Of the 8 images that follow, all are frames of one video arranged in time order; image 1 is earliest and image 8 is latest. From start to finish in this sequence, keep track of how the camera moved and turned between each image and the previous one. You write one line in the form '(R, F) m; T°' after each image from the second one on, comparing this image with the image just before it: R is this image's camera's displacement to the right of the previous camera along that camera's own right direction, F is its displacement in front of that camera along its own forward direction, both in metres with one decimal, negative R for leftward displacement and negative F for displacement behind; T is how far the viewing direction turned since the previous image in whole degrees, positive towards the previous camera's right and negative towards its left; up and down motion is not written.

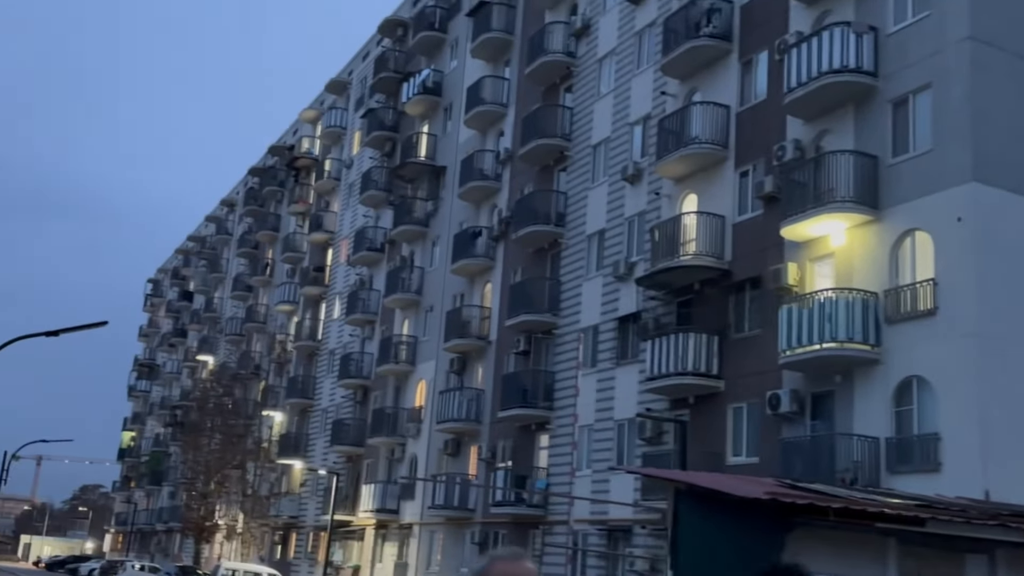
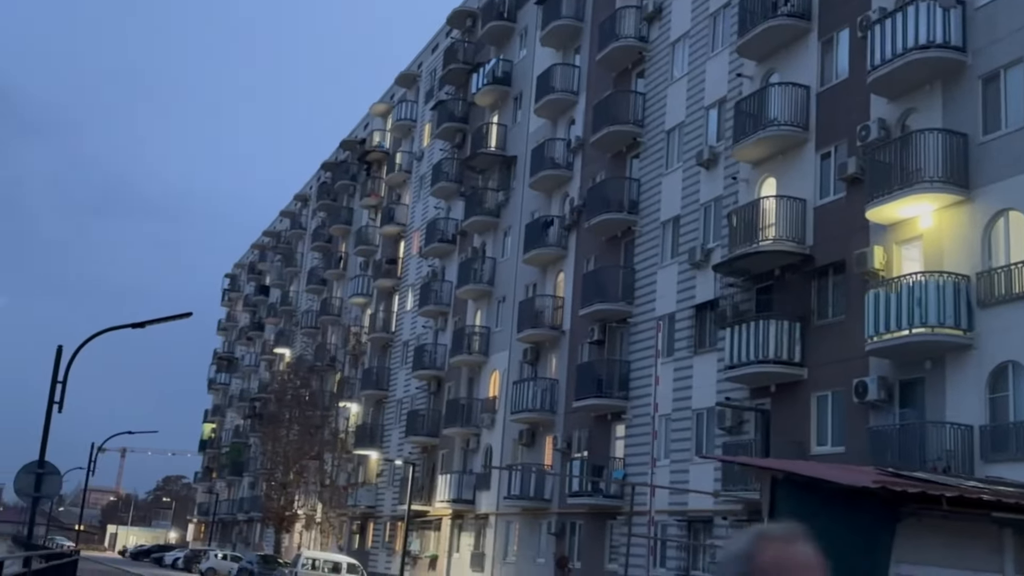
(-0.2, +0.2) m; -4°
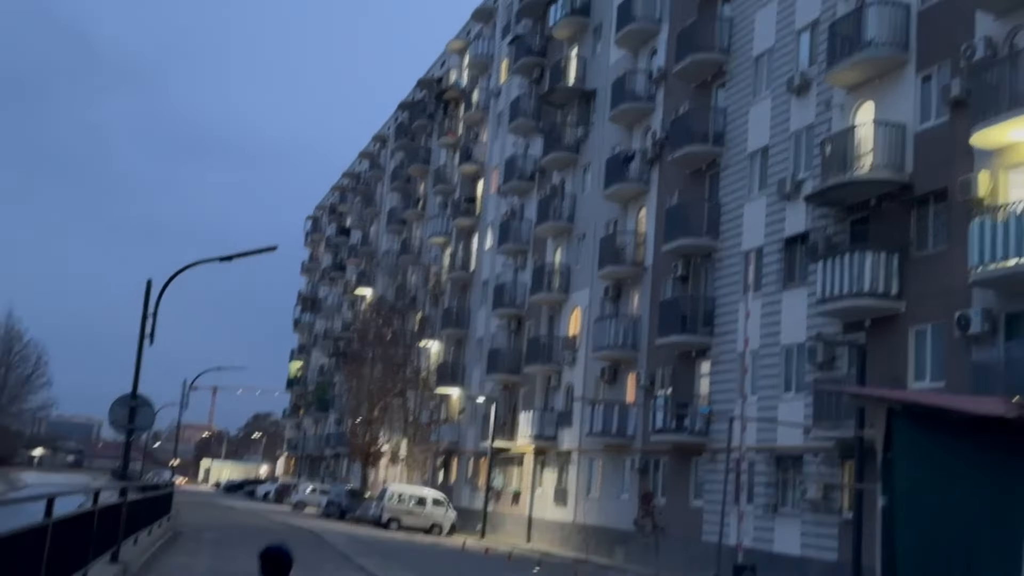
(-0.2, +0.4) m; -5°
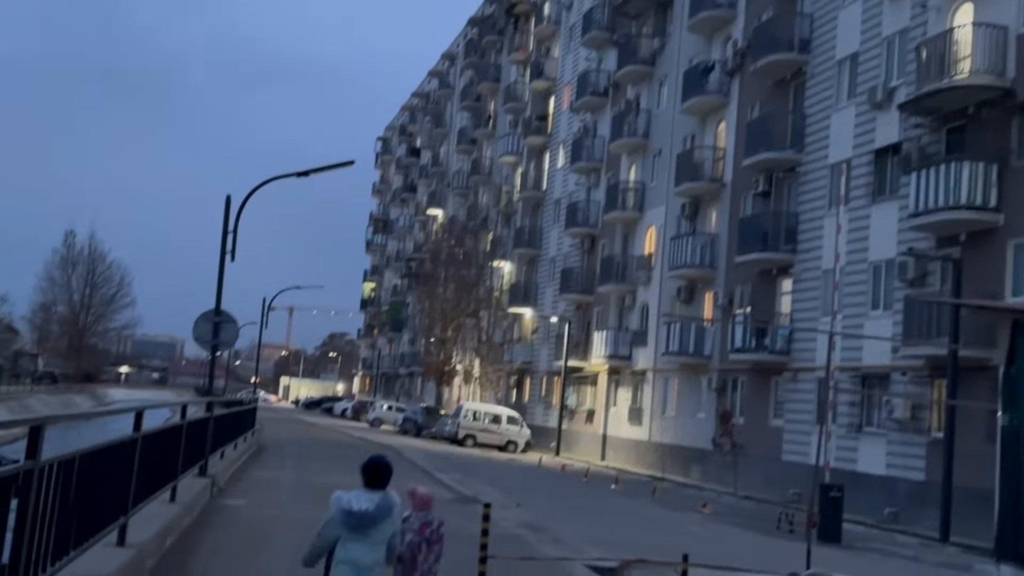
(-0.2, +0.4) m; -4°
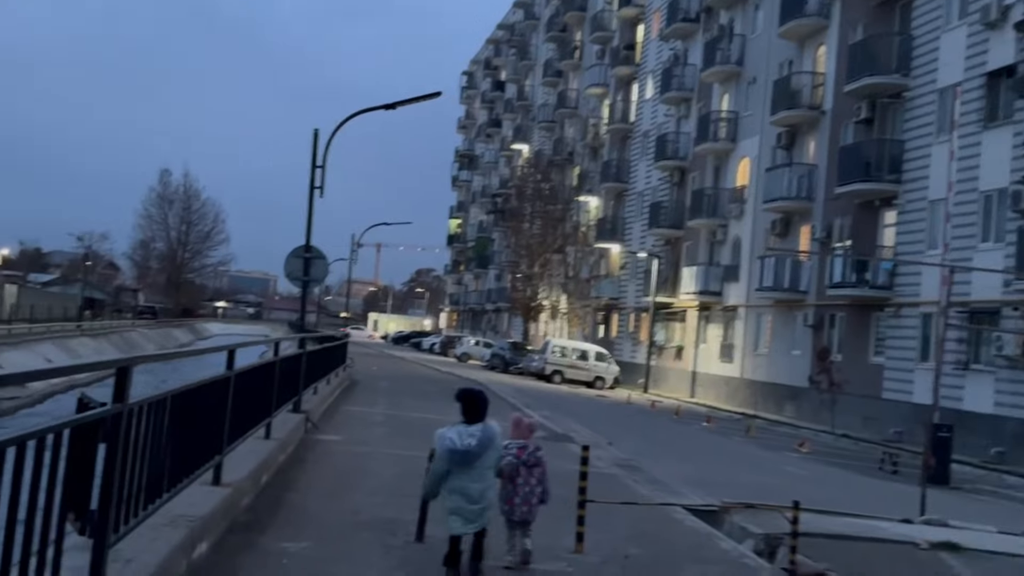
(-0.1, +0.5) m; -5°
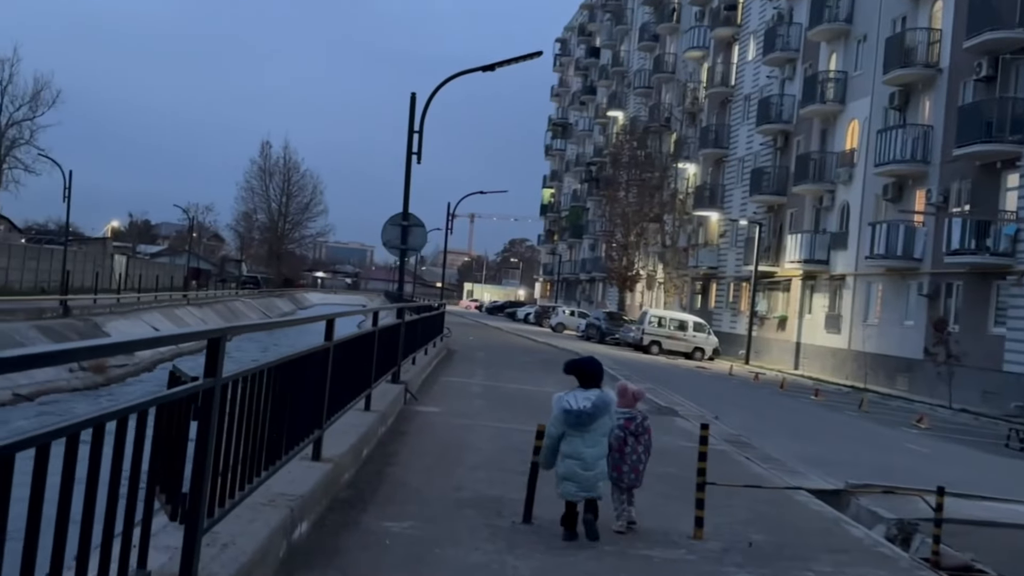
(-0.2, +0.6) m; -5°
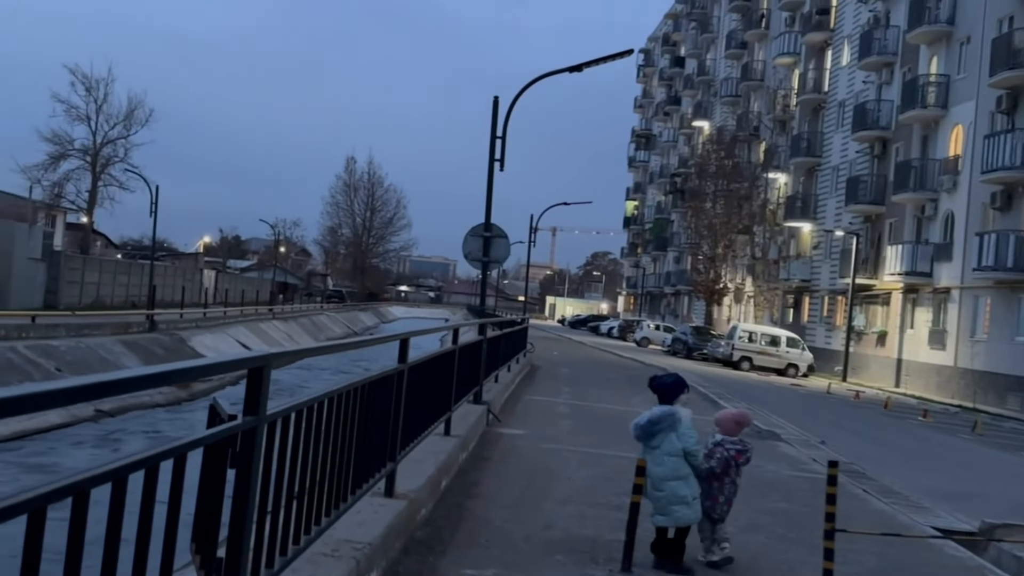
(-0.1, +0.9) m; -5°
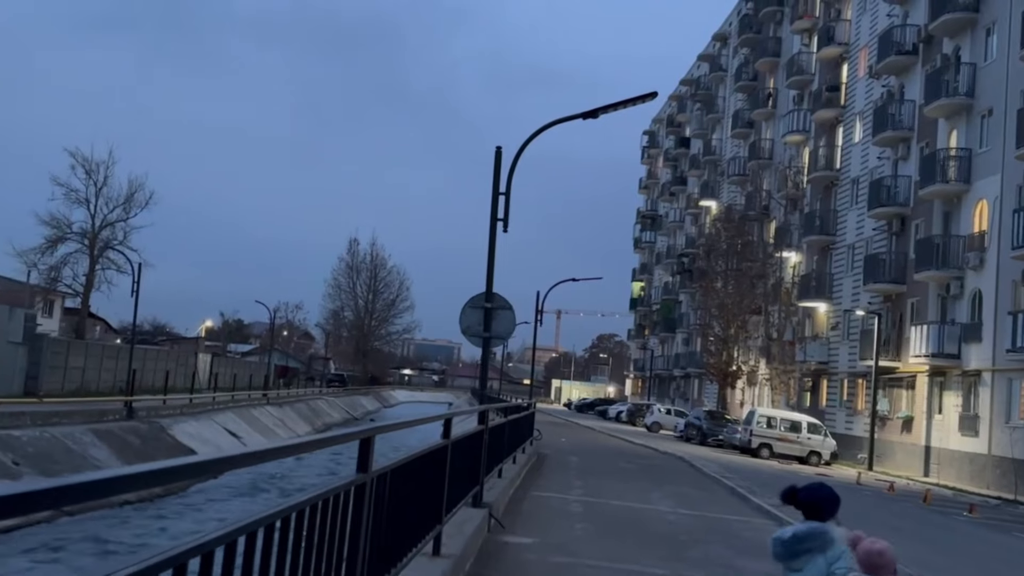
(0.0, +2.0) m; 0°
